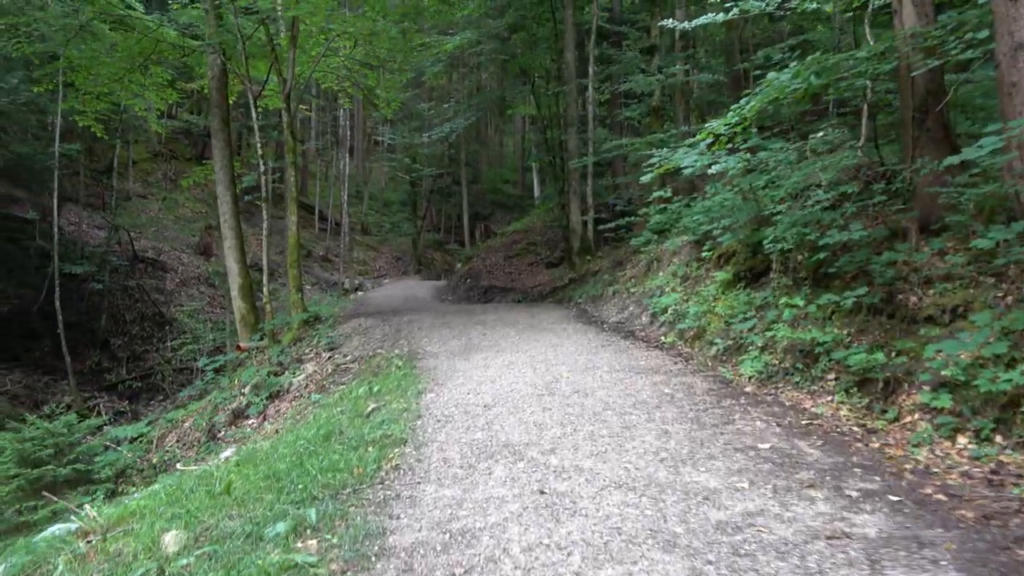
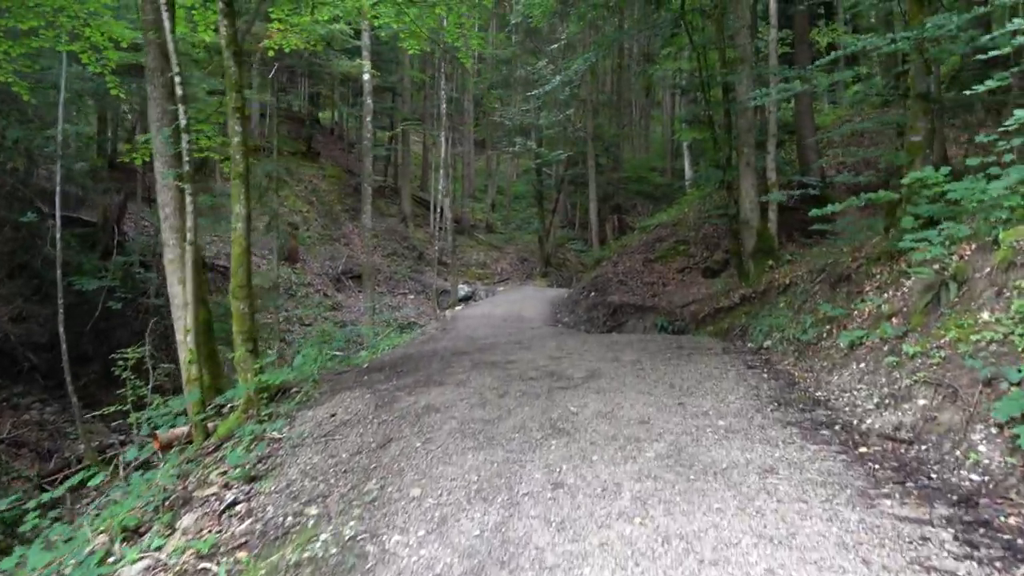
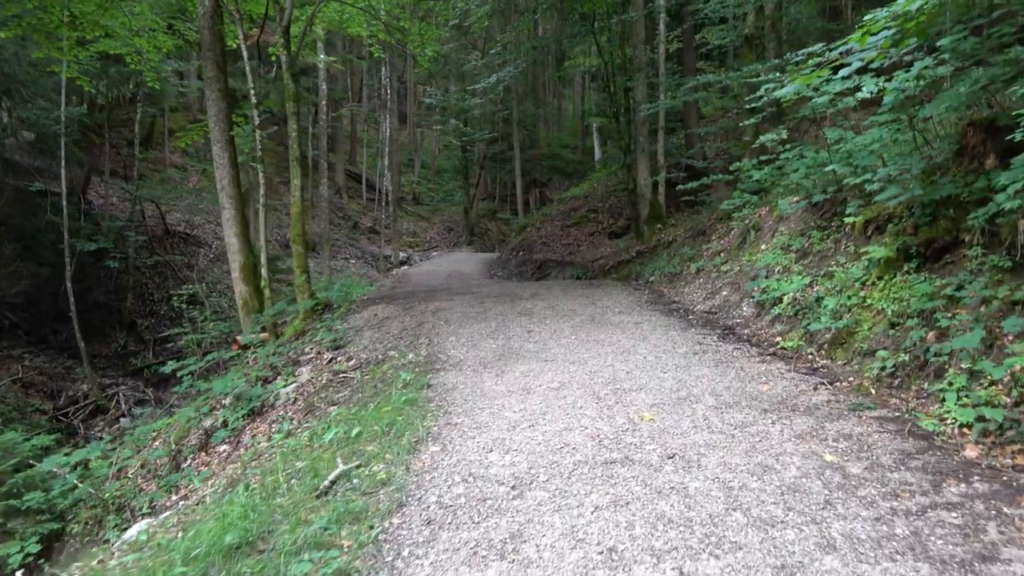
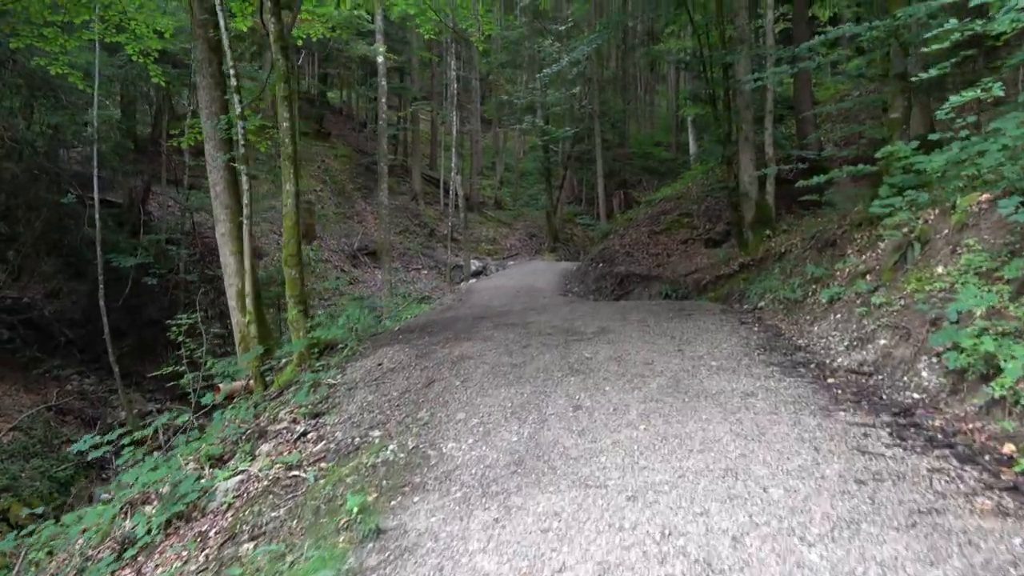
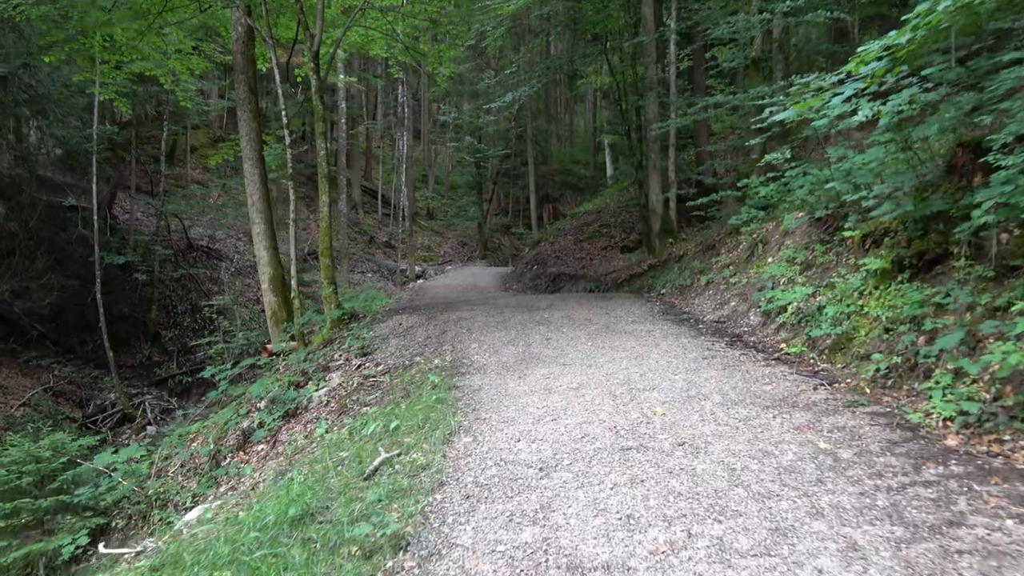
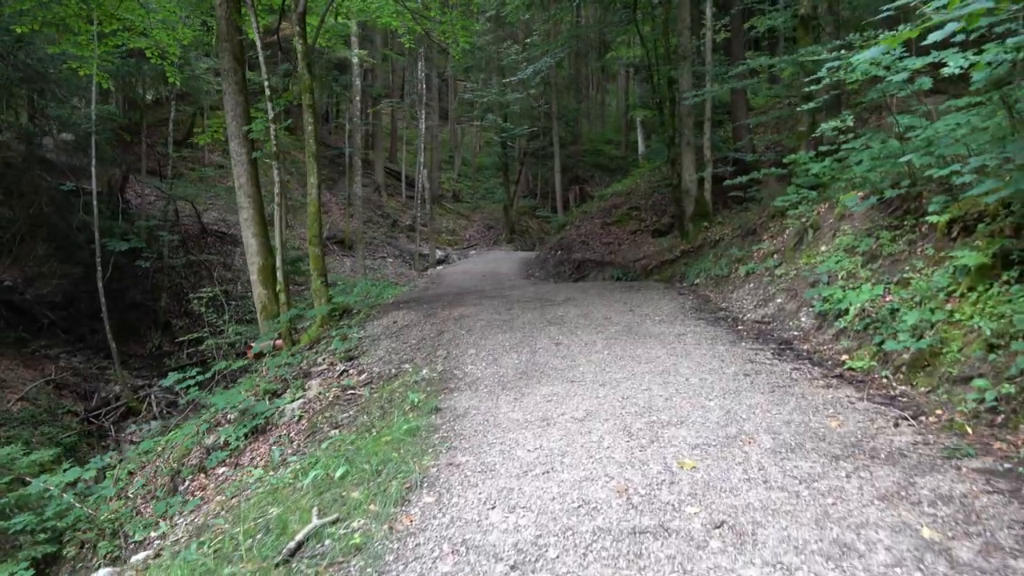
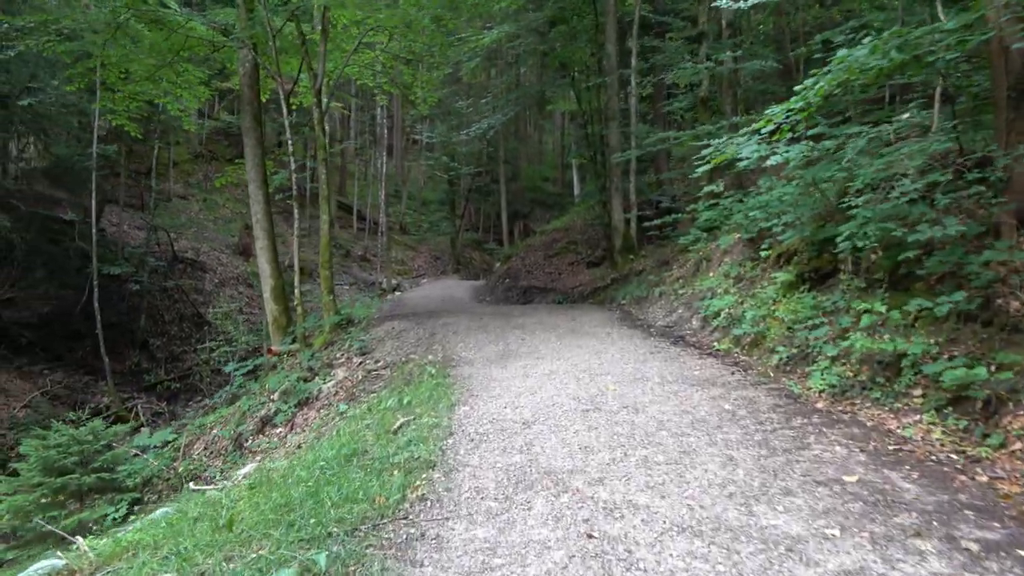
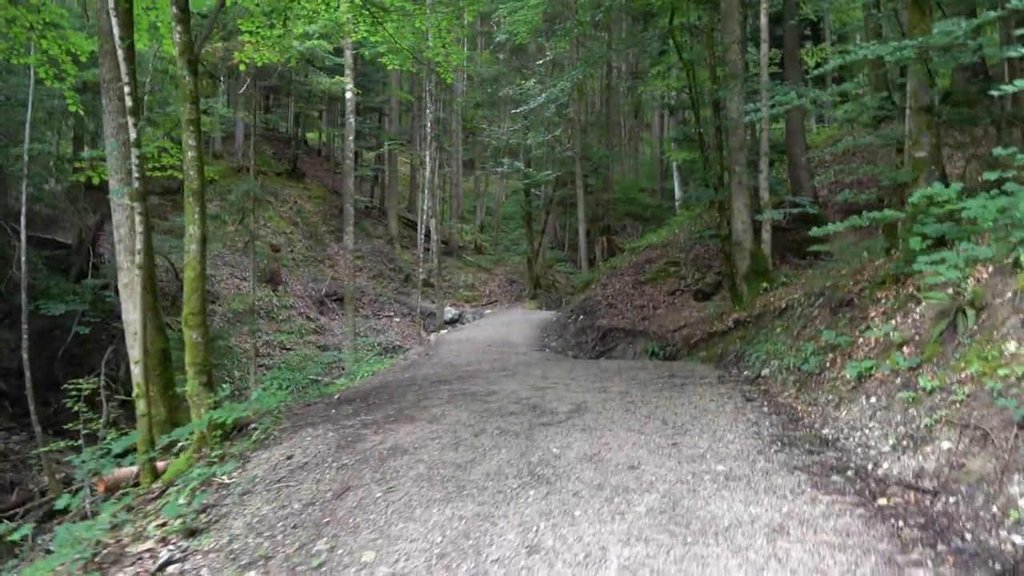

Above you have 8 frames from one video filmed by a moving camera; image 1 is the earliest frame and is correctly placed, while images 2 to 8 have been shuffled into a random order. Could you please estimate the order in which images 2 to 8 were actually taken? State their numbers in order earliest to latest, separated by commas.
7, 5, 3, 6, 4, 2, 8
